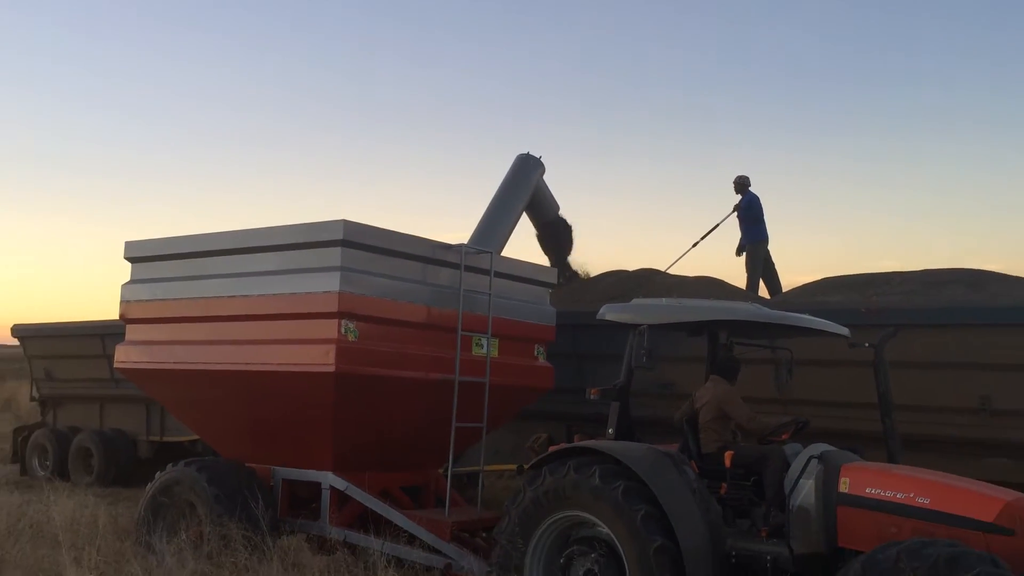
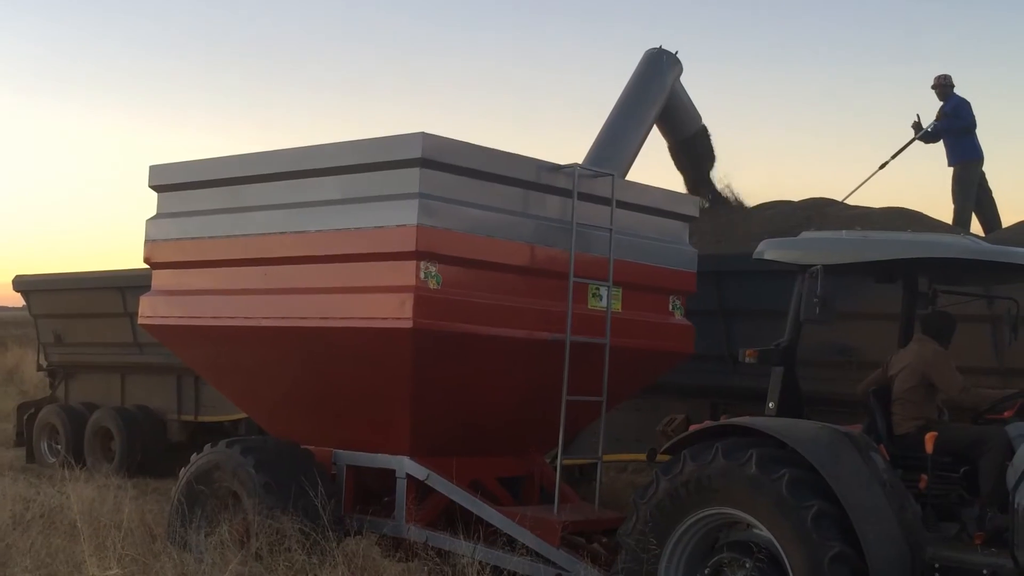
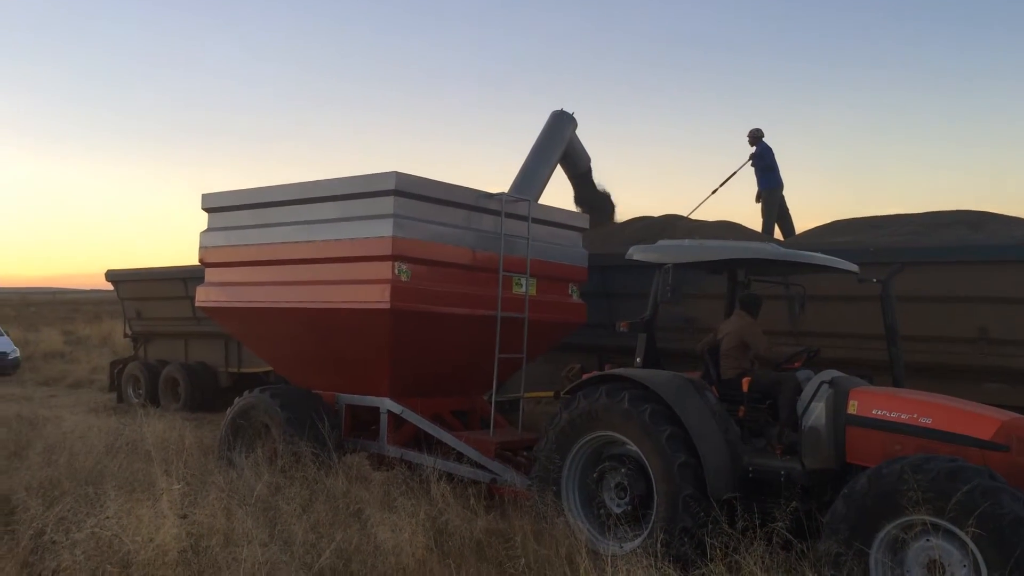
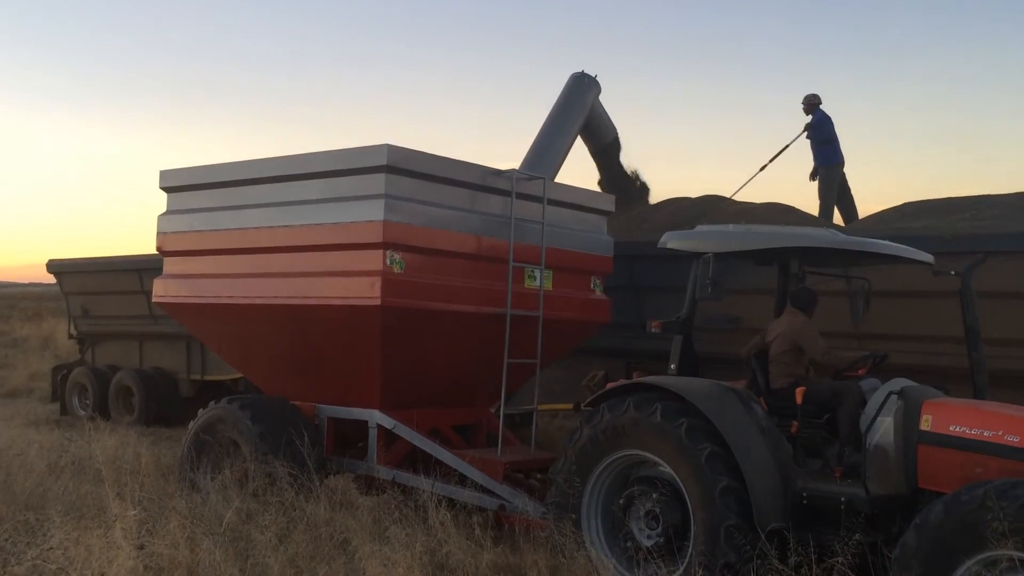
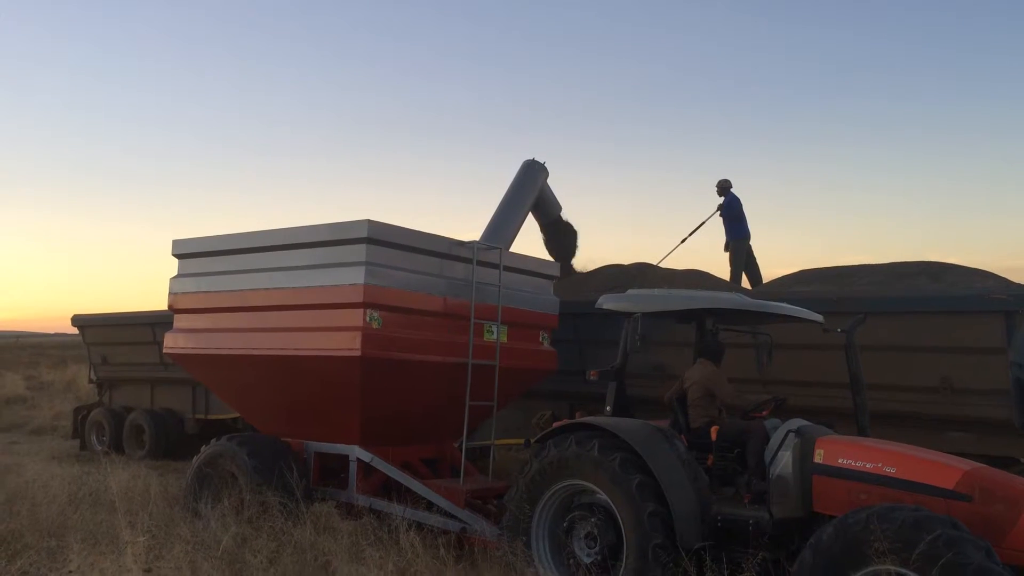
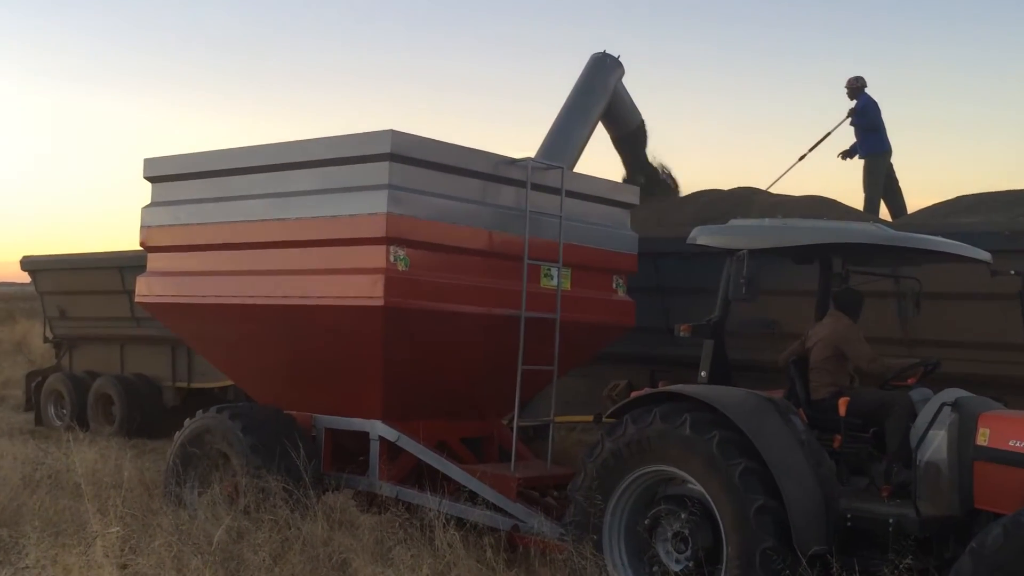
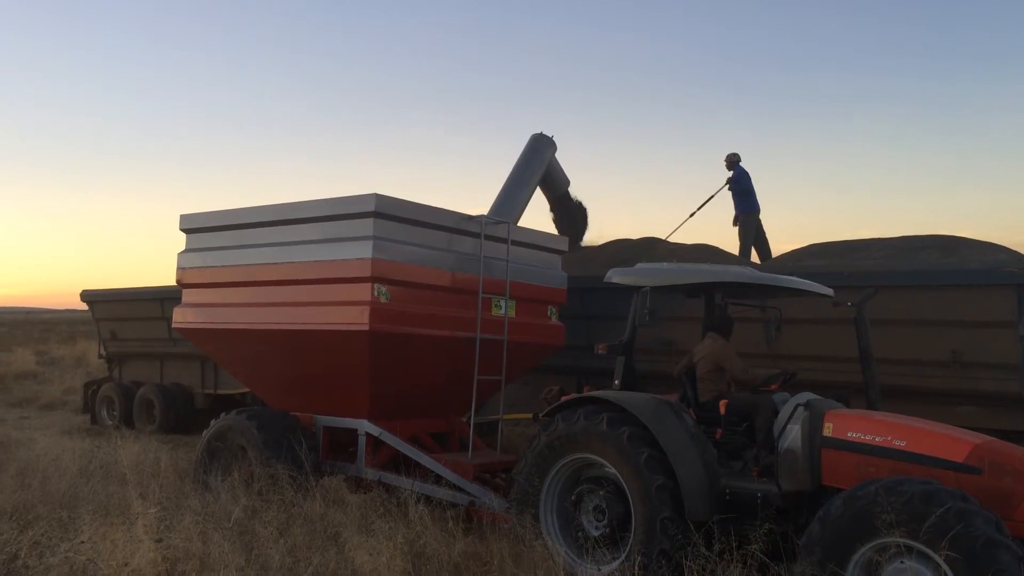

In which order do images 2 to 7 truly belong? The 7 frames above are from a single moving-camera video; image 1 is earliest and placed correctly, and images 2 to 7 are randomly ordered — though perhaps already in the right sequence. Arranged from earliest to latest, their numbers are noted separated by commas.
5, 7, 3, 4, 6, 2
